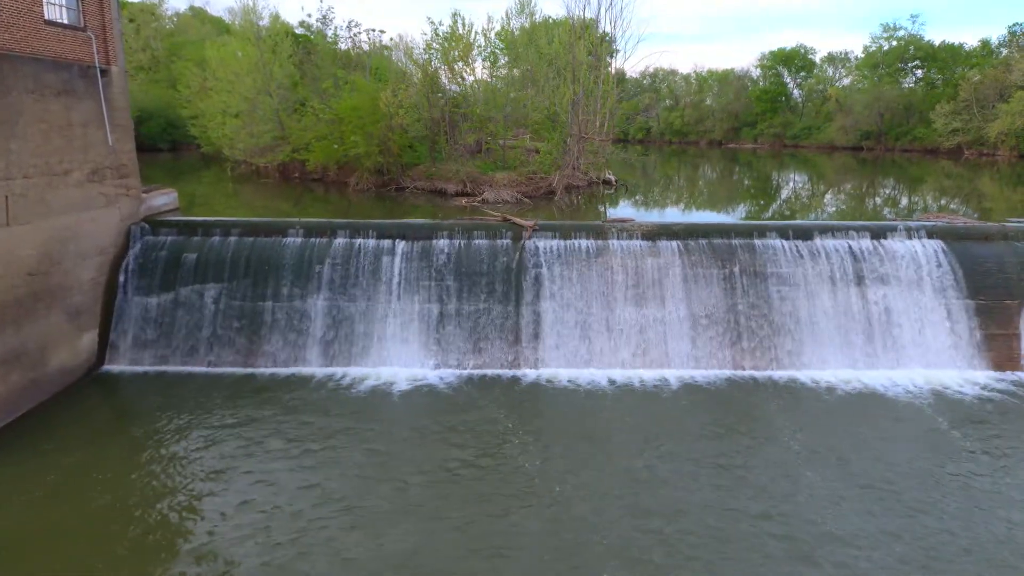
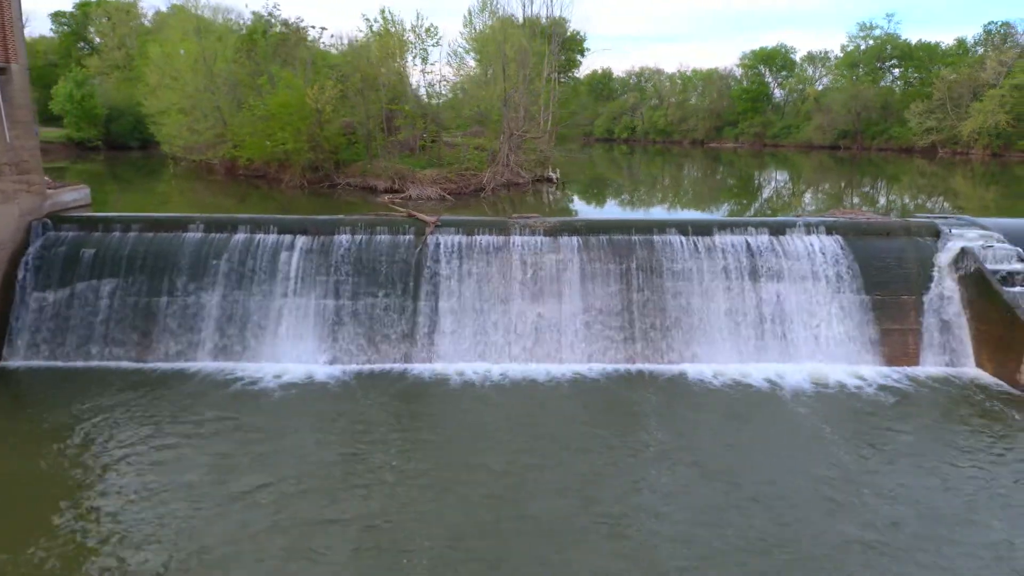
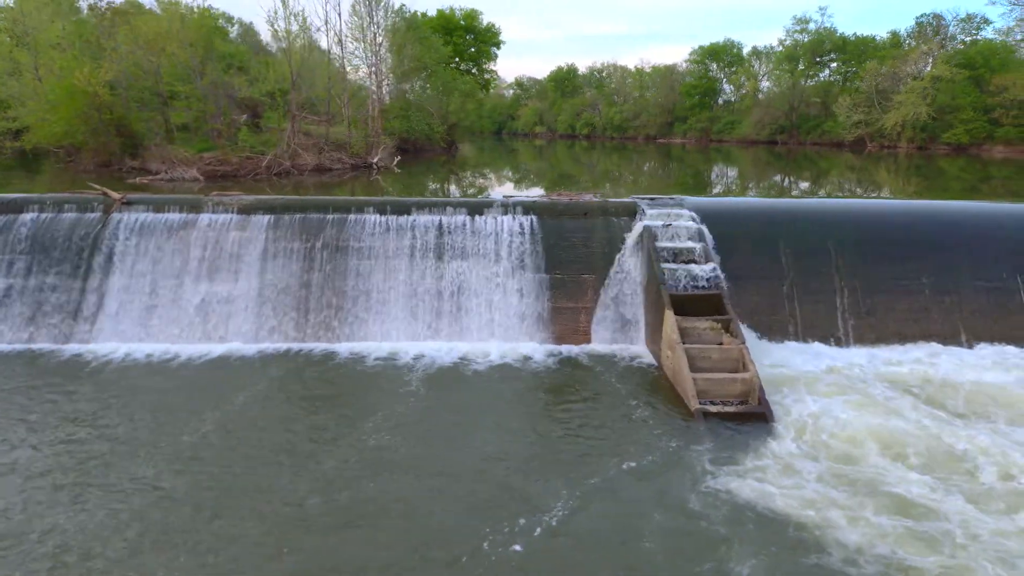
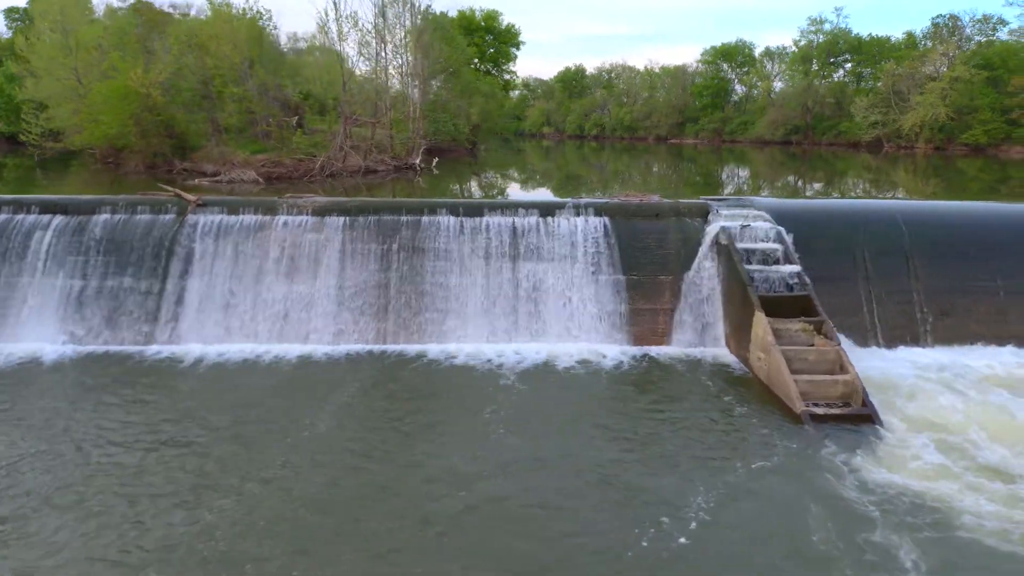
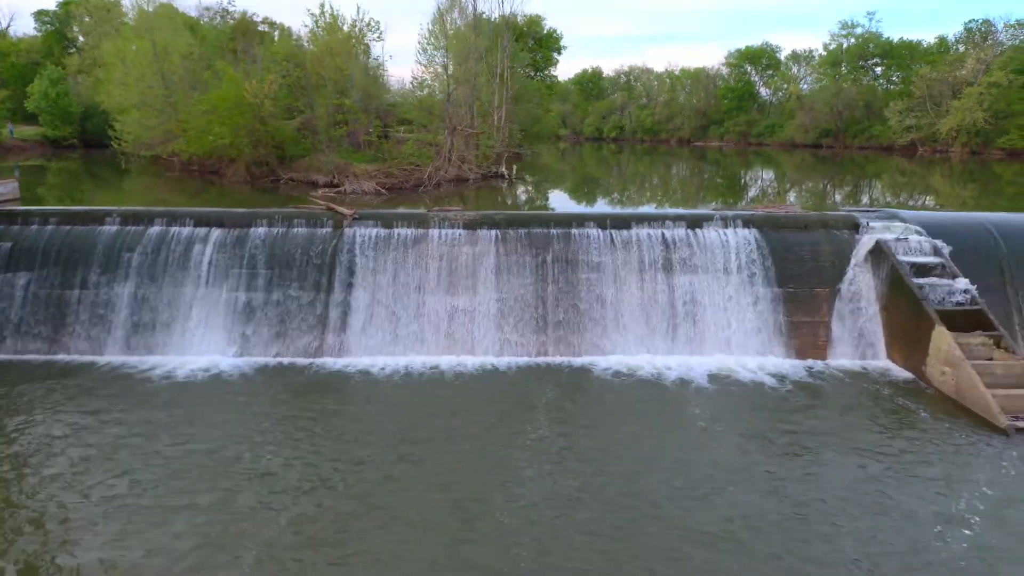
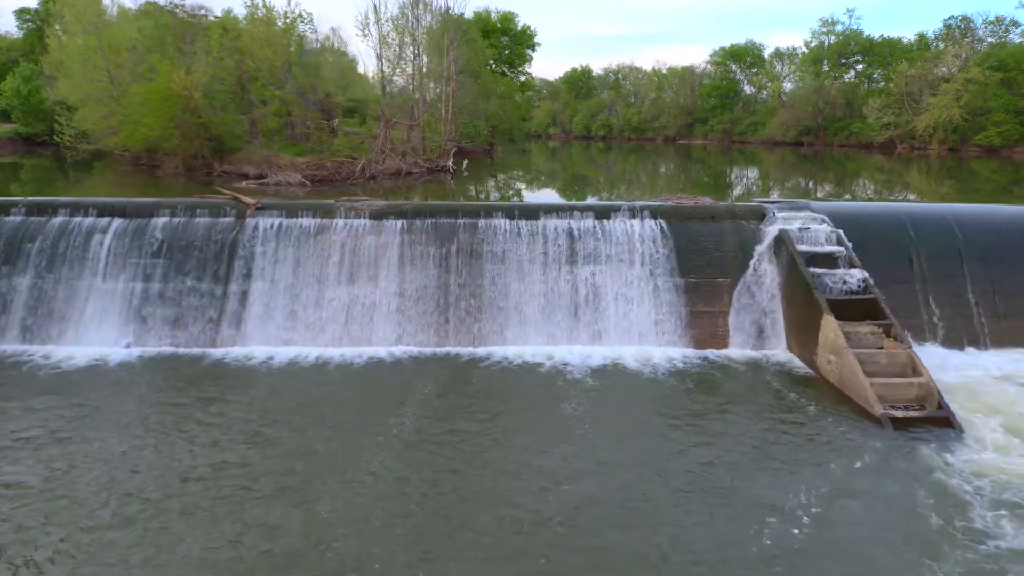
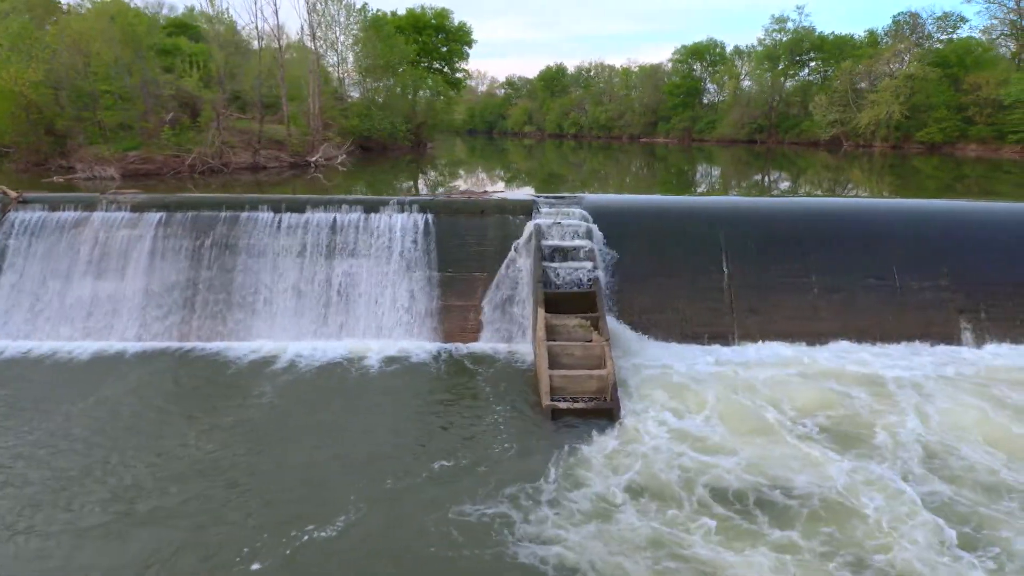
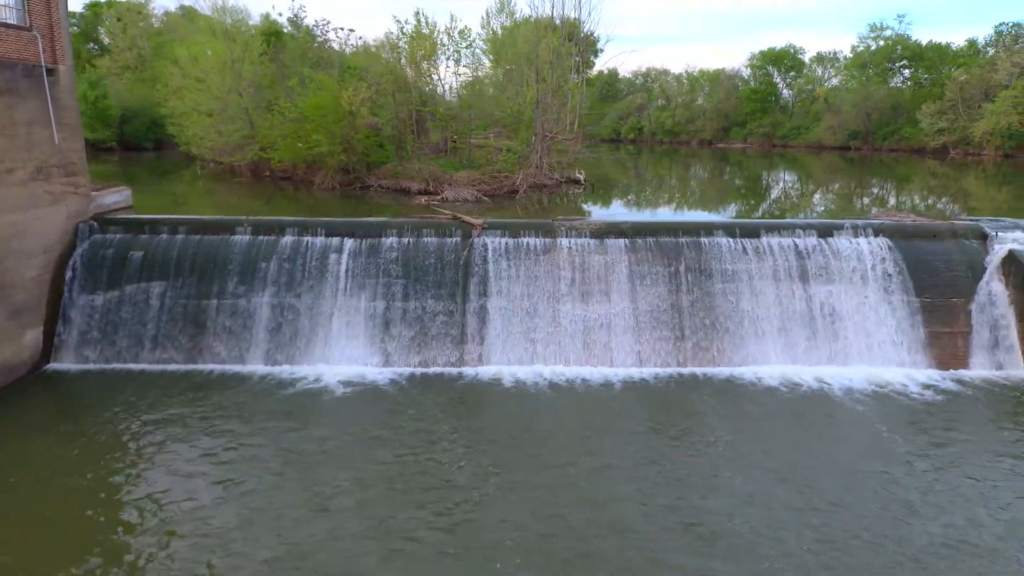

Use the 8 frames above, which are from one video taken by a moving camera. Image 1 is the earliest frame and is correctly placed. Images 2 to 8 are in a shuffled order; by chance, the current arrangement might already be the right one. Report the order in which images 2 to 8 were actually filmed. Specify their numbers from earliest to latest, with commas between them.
8, 2, 5, 6, 4, 3, 7
